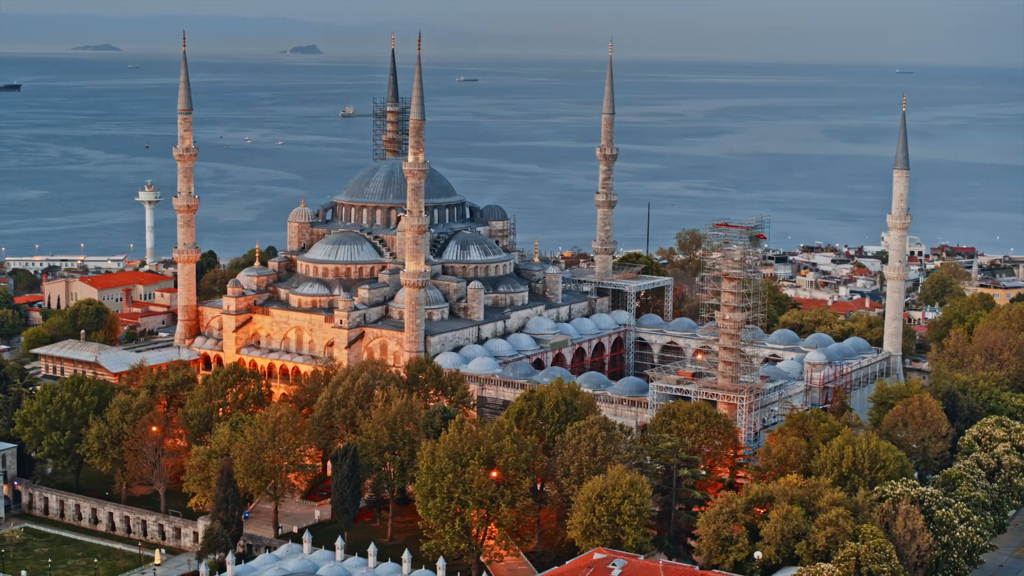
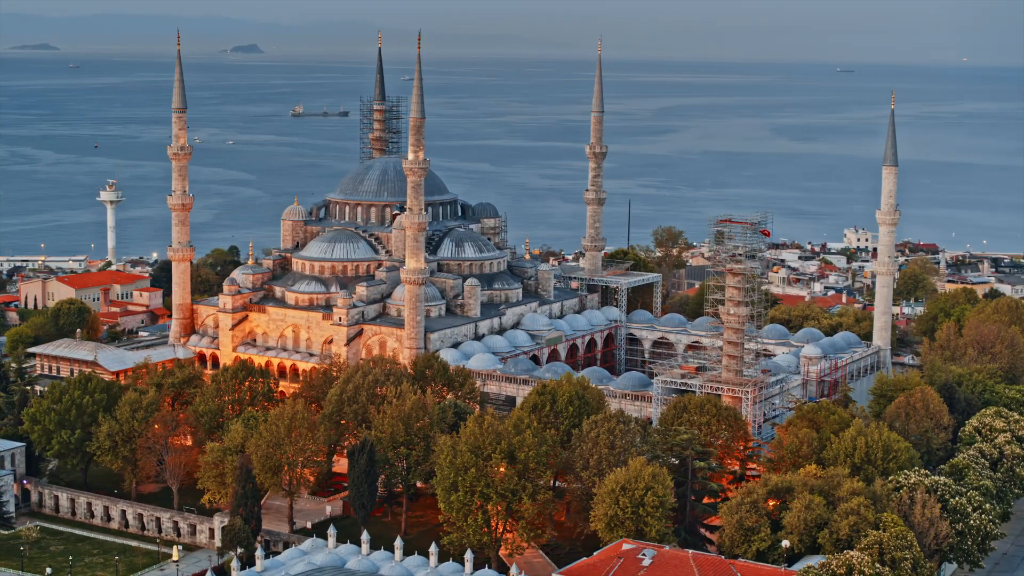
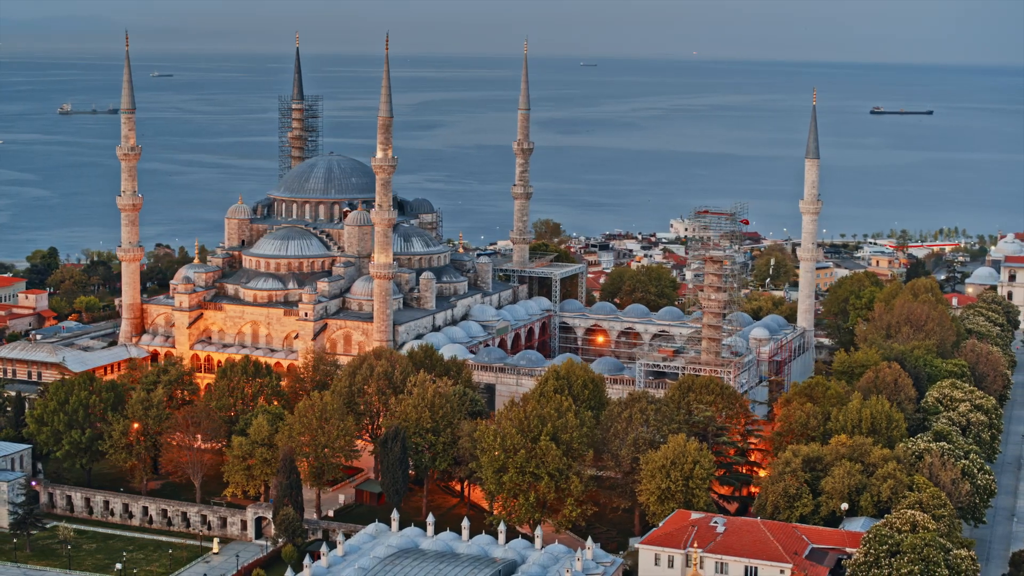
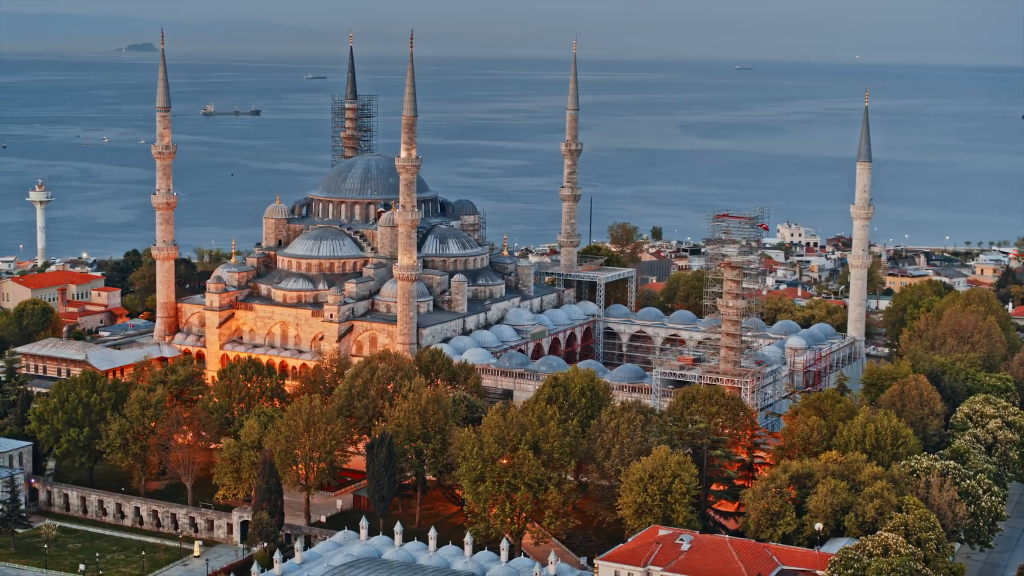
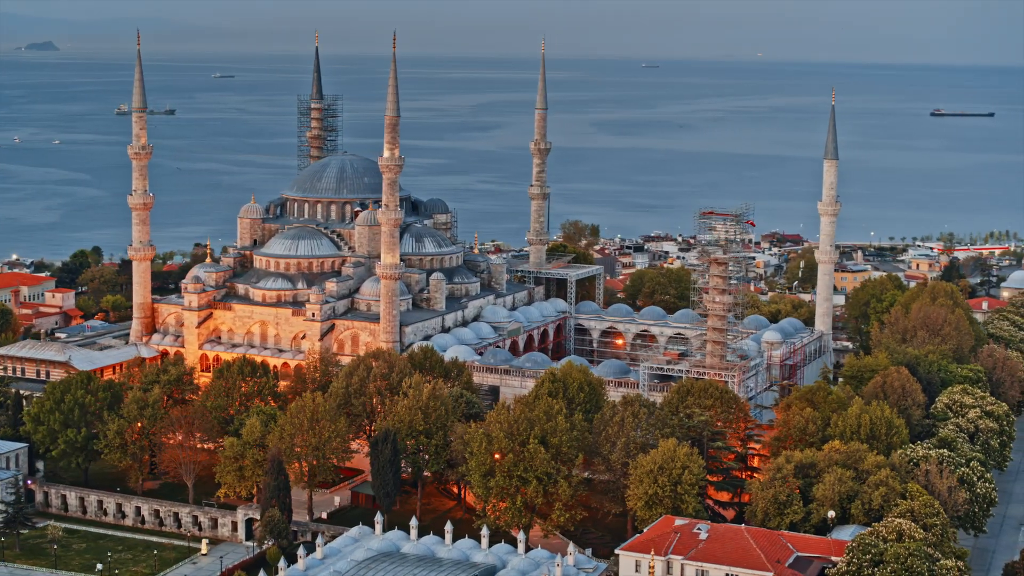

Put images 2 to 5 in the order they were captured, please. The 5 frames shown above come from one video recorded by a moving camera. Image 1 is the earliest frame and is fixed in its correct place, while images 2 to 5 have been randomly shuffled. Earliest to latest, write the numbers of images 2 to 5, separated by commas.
2, 4, 5, 3
